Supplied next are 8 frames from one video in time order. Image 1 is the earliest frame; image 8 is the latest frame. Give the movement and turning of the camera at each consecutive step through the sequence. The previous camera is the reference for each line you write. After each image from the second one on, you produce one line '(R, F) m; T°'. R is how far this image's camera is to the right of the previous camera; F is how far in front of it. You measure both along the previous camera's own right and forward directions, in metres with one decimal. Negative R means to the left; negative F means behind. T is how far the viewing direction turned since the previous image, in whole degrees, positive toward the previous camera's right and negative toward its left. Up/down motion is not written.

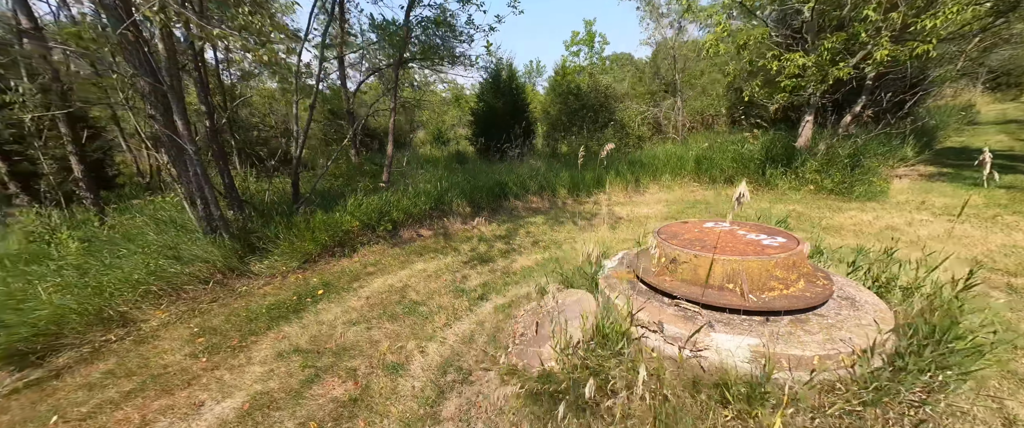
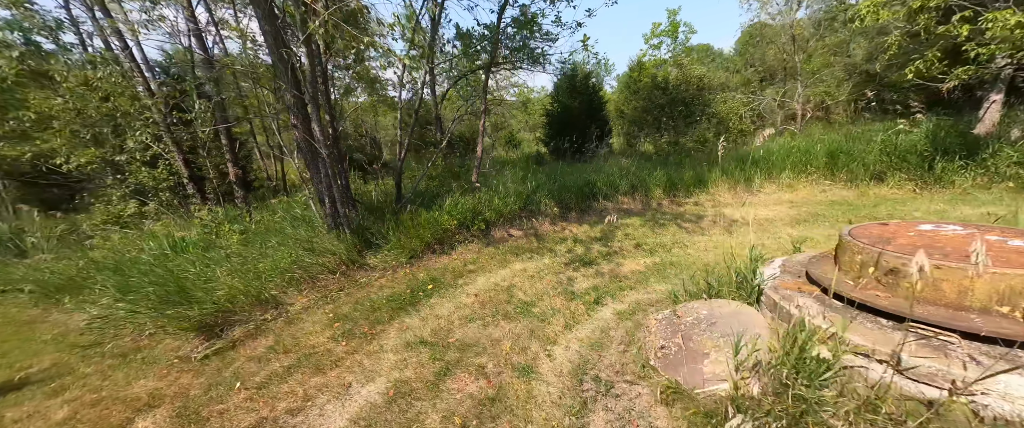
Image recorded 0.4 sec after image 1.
(-0.2, 0.0) m; -11°
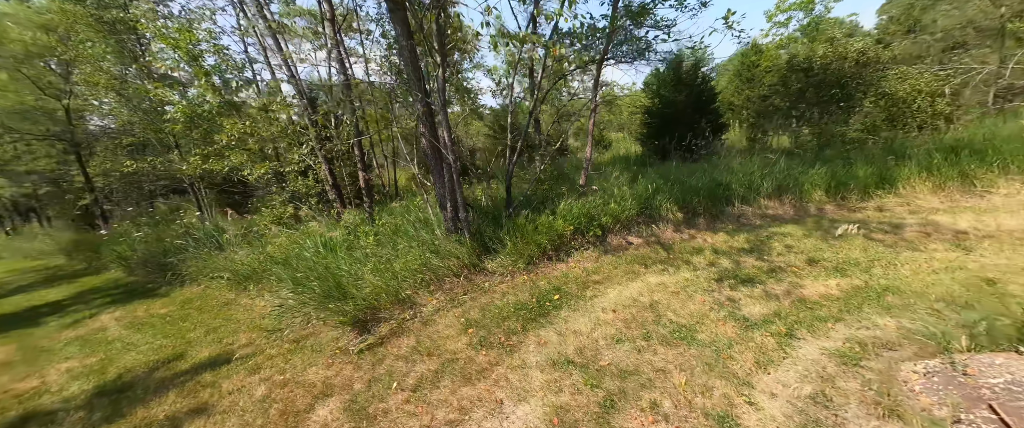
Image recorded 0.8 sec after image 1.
(-0.3, +0.1) m; -14°
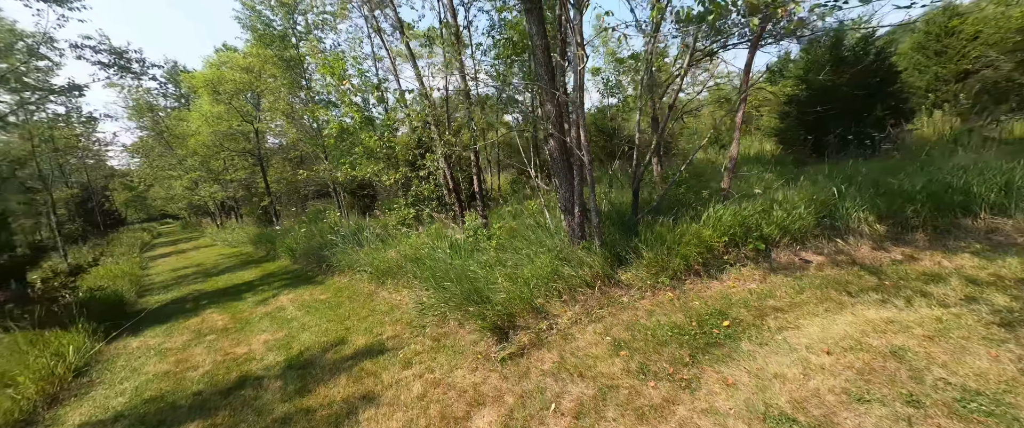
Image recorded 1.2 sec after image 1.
(-0.4, +0.1) m; -15°
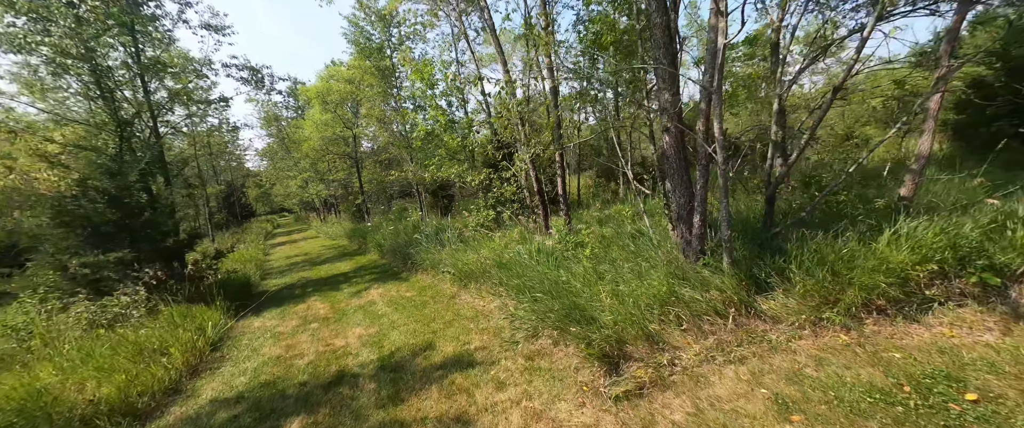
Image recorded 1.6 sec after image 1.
(-0.3, +0.3) m; -12°
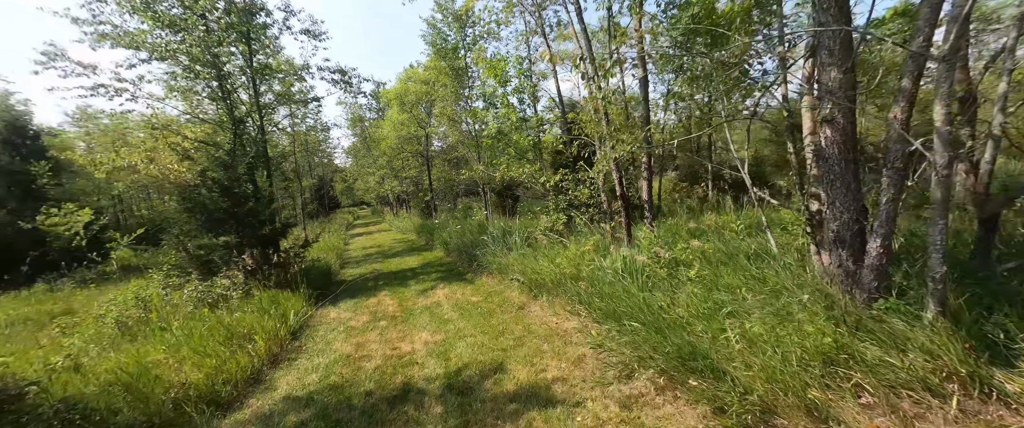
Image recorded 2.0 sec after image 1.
(-0.2, +0.4) m; -10°
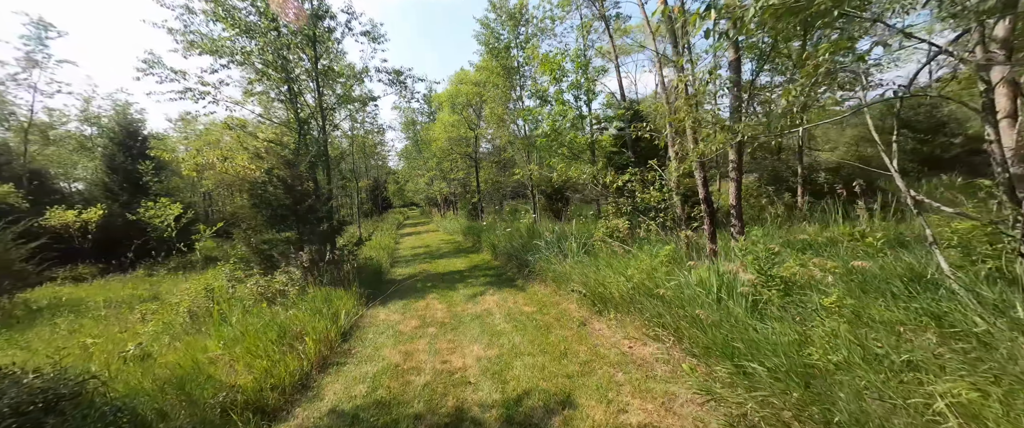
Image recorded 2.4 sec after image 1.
(-0.2, +0.4) m; -7°
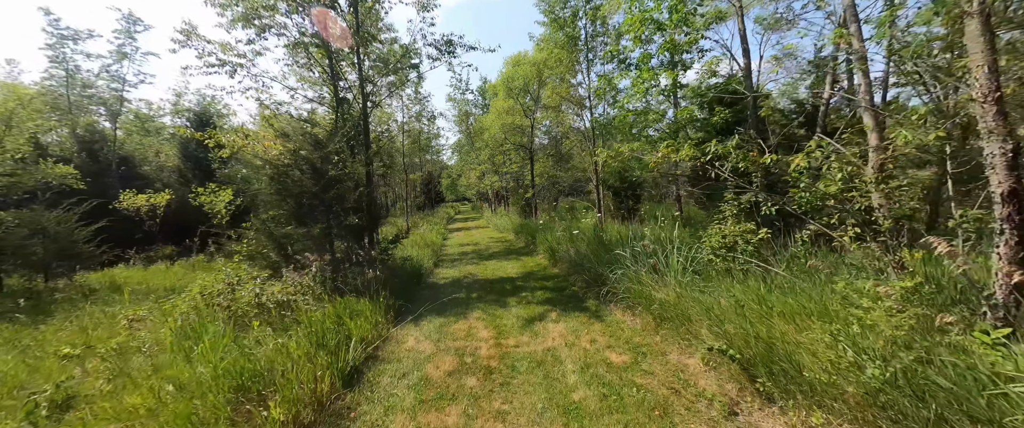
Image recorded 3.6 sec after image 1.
(-0.3, +1.7) m; -8°
